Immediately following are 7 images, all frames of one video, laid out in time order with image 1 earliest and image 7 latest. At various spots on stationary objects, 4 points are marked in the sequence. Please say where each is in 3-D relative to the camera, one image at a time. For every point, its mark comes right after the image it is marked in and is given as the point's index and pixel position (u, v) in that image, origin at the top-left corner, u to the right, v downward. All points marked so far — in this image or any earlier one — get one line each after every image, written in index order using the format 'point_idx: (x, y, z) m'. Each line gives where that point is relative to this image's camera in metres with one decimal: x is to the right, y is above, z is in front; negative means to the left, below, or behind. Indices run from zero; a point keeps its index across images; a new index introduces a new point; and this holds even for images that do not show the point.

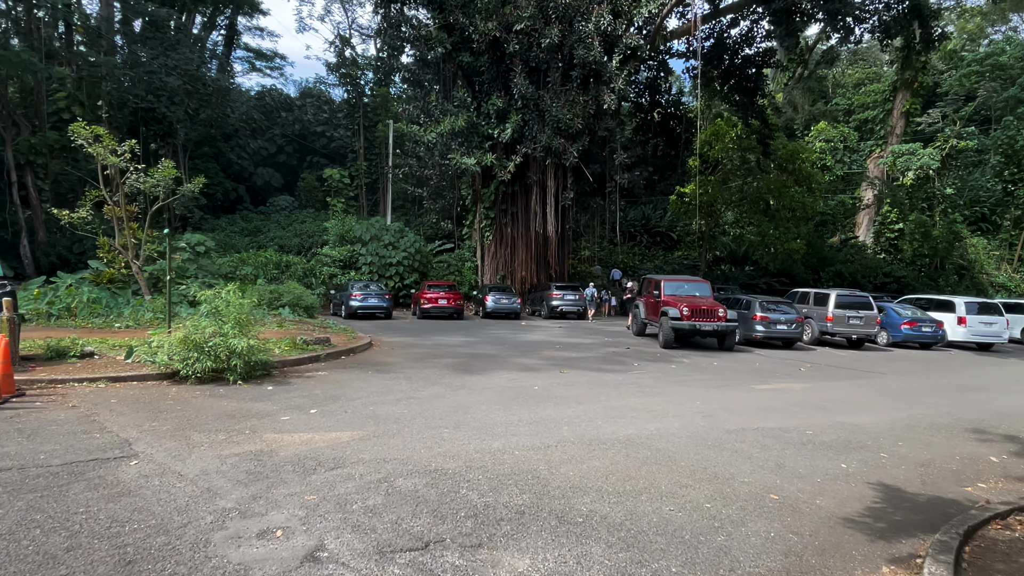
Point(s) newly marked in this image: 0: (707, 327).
0: (+4.7, -0.9, +15.2) m
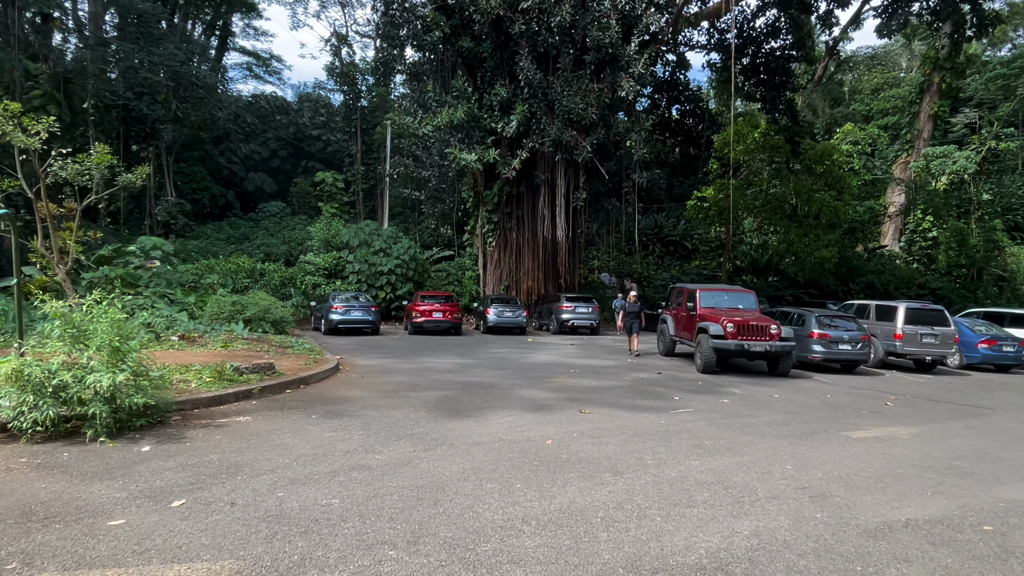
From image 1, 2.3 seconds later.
0: (+4.8, -1.2, +12.3) m
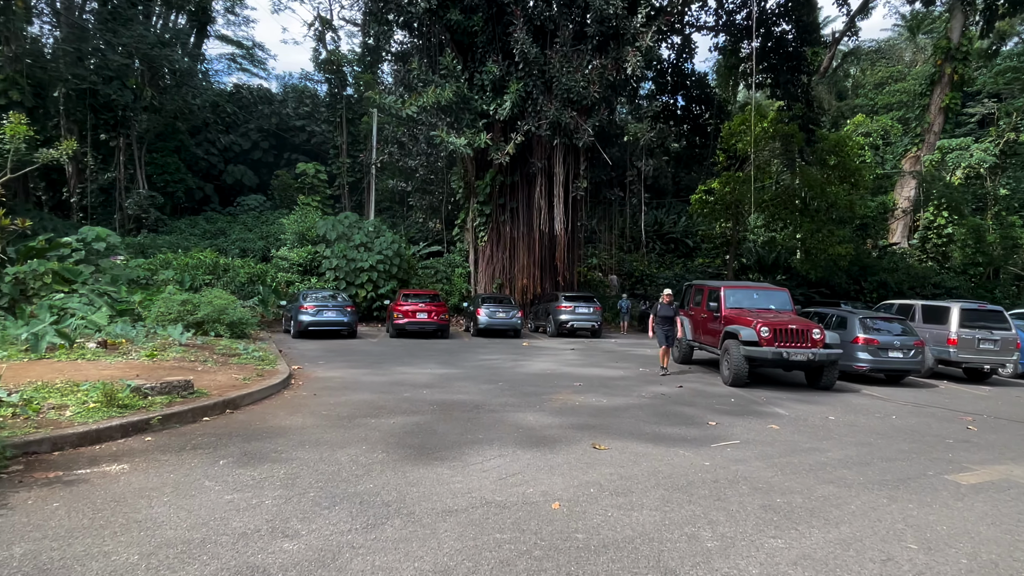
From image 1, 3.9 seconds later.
0: (+4.6, -1.1, +10.3) m
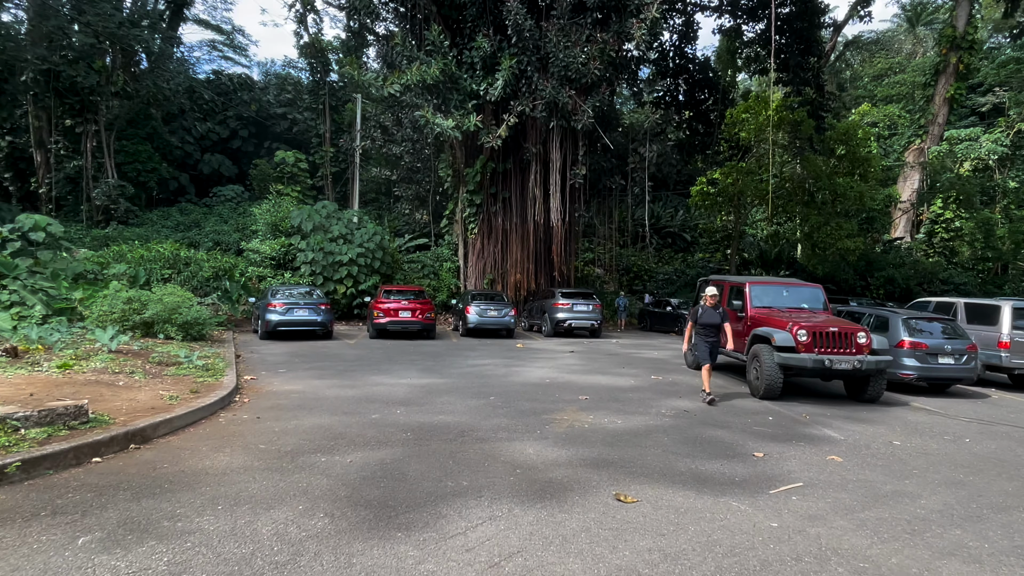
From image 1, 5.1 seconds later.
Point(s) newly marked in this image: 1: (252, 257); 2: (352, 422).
0: (+4.5, -1.1, +8.7) m
1: (-8.0, +1.0, +19.5) m
2: (-1.6, -1.4, +6.5) m
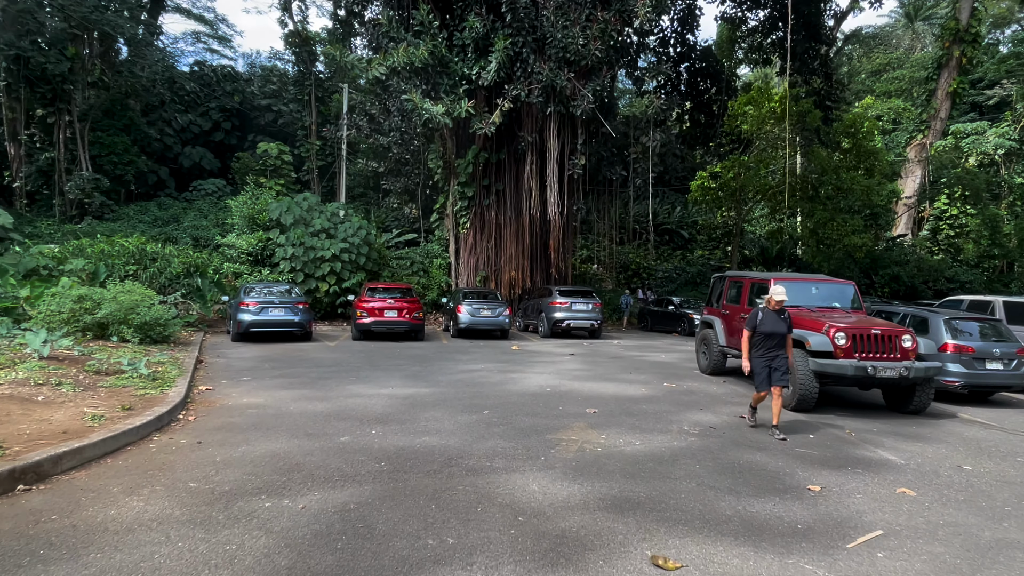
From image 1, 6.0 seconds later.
0: (+4.5, -1.0, +7.6) m
1: (-8.2, +1.0, +18.3) m
2: (-1.7, -1.3, +5.3) m
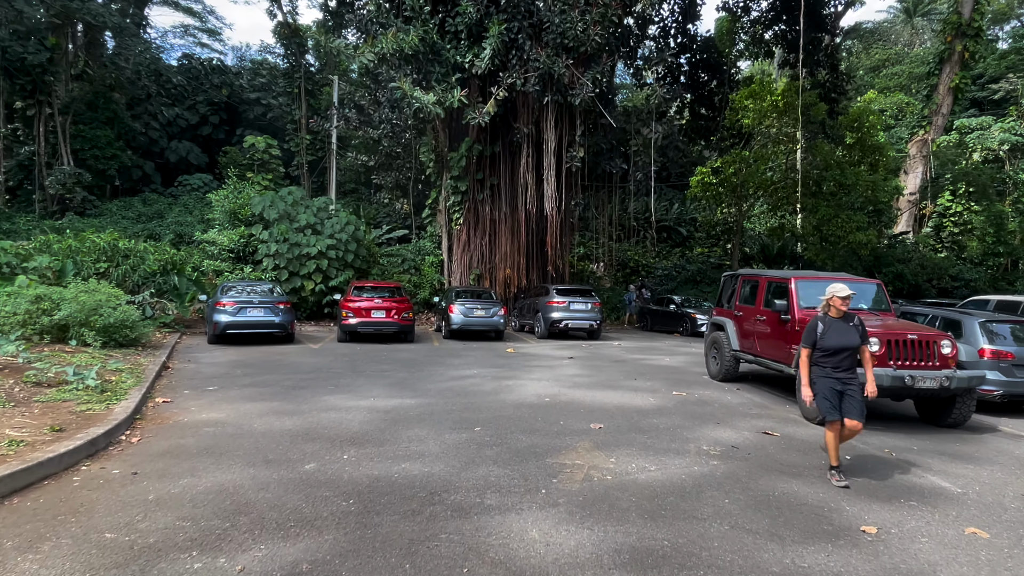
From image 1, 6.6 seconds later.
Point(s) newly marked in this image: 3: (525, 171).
0: (+4.4, -1.0, +6.8) m
1: (-8.3, +1.1, +17.4) m
2: (-1.7, -1.3, +4.4) m
3: (+0.4, +3.3, +17.8) m
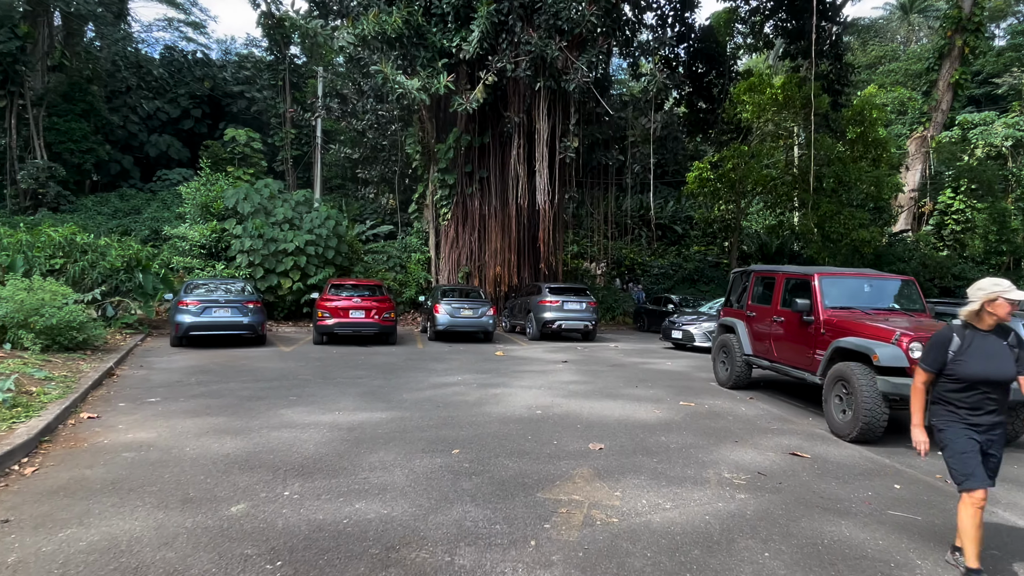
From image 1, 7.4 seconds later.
0: (+4.3, -1.0, +5.9) m
1: (-8.6, +1.1, +16.3) m
2: (-1.8, -1.3, +3.5) m
3: (+0.1, +3.3, +16.9) m
